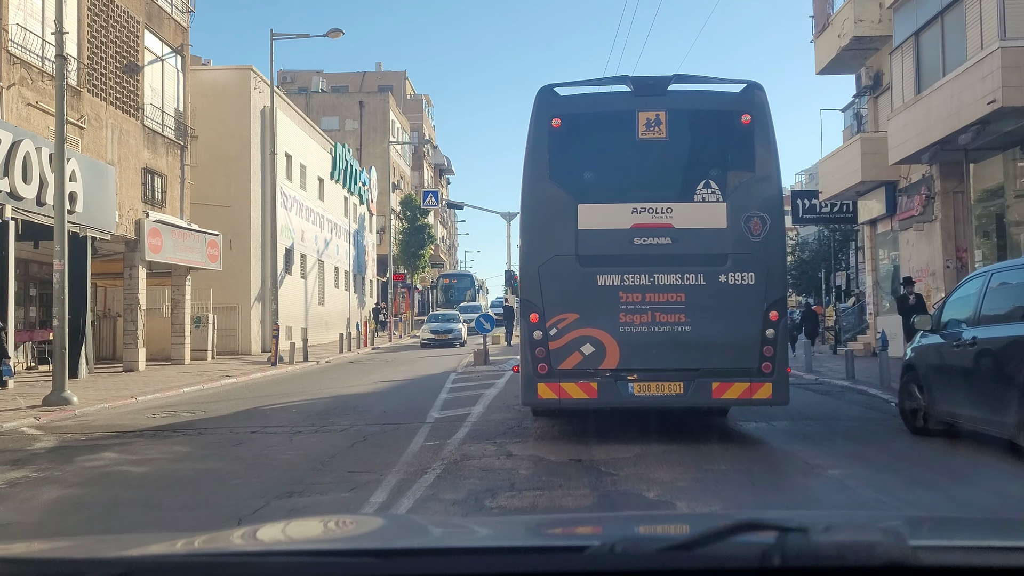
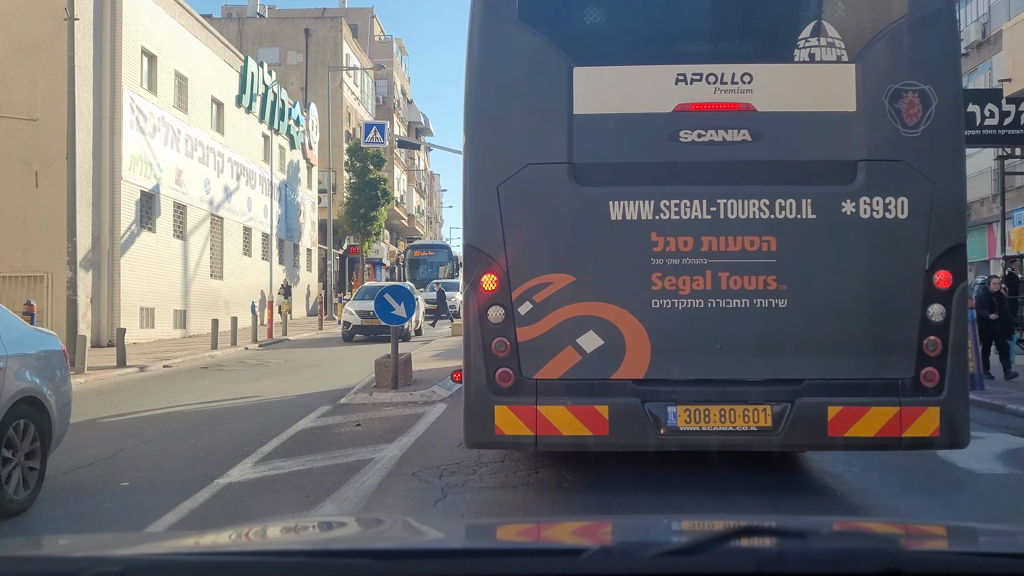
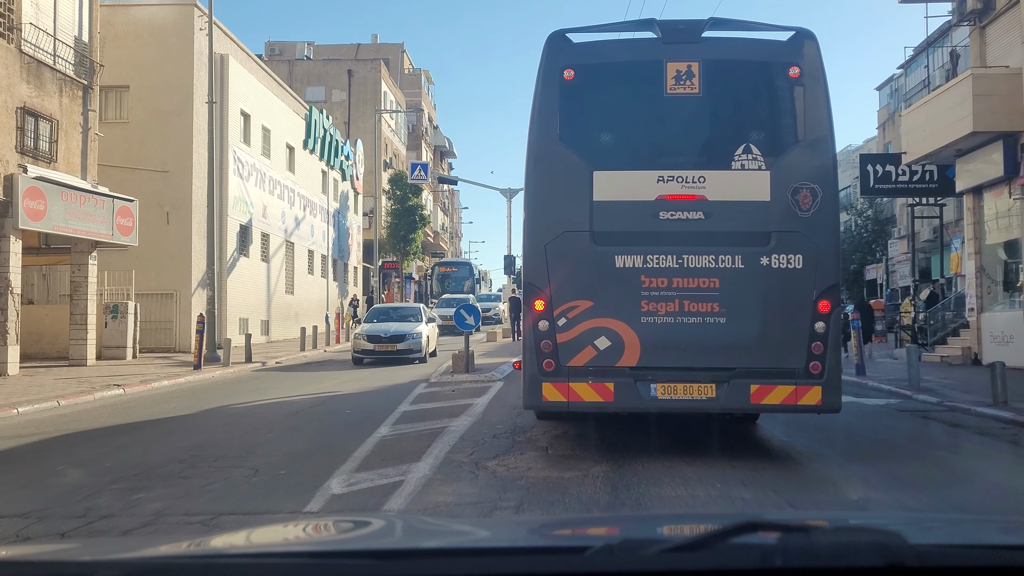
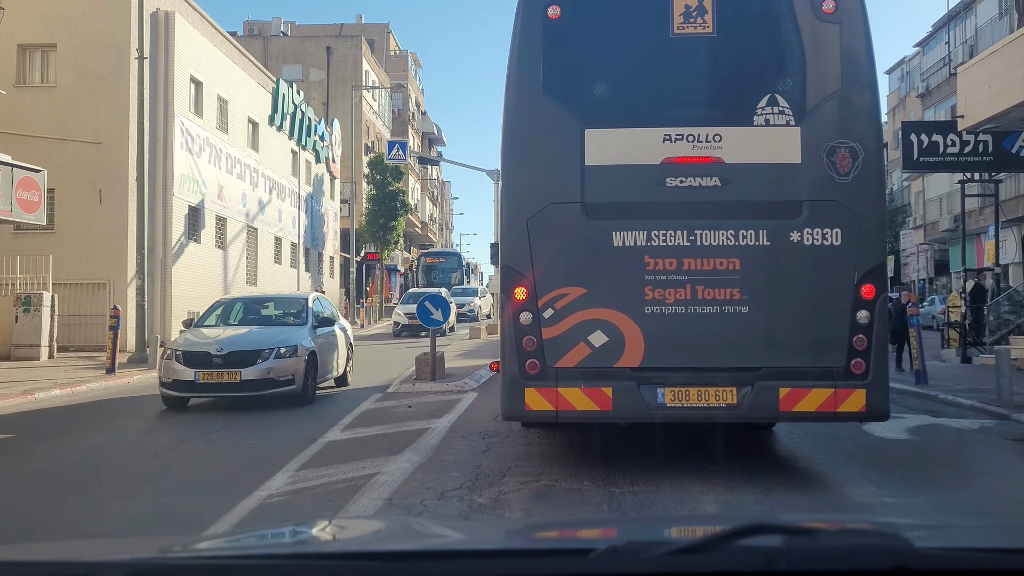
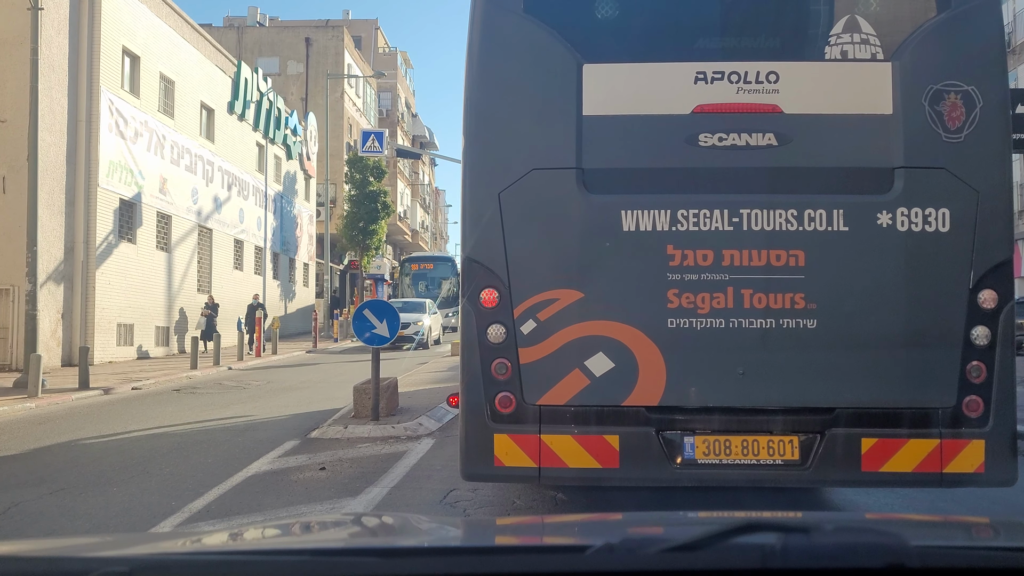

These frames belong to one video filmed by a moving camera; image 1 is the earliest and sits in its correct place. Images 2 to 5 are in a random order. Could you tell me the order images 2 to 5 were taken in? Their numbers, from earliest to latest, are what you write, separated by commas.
3, 4, 2, 5
